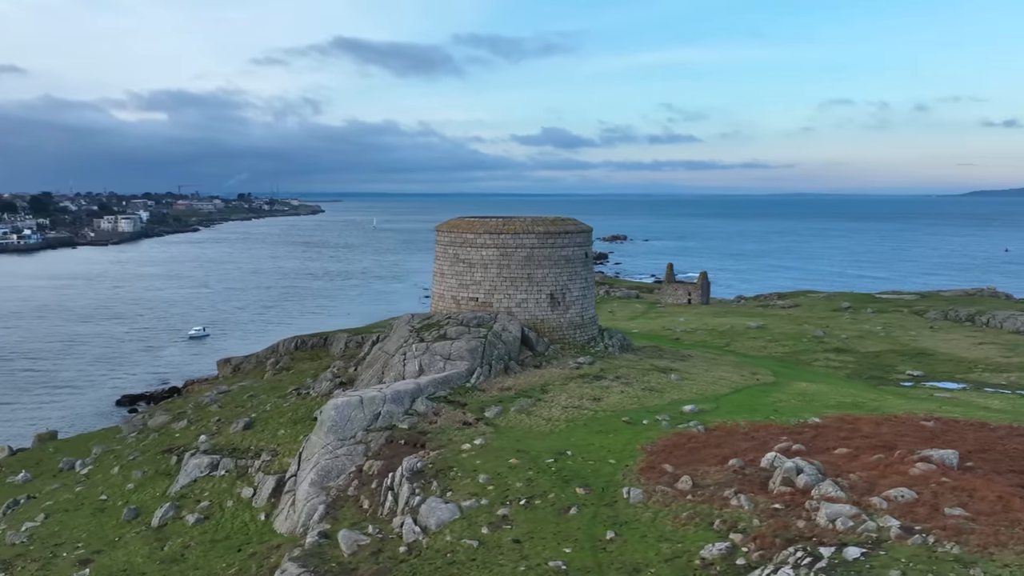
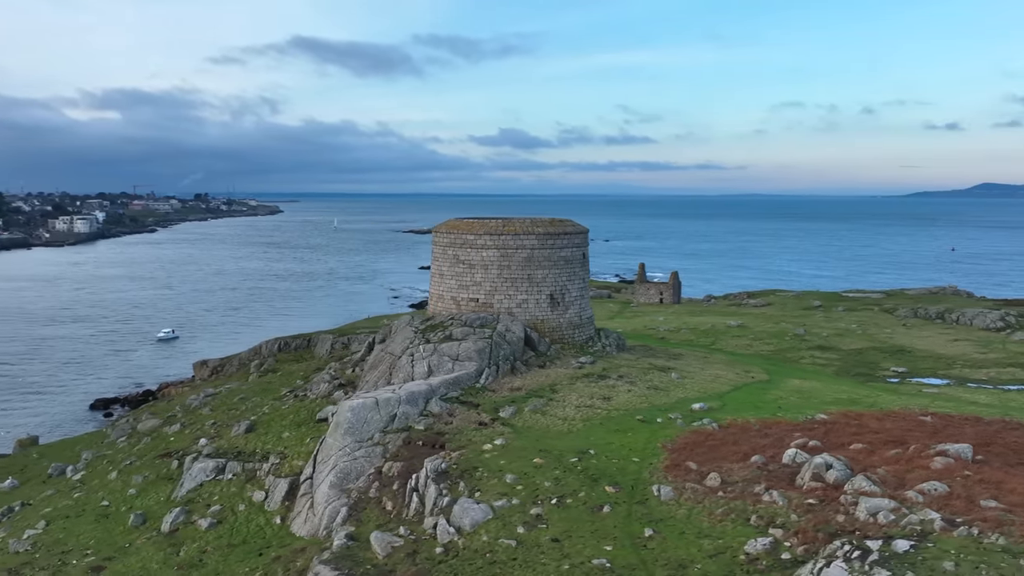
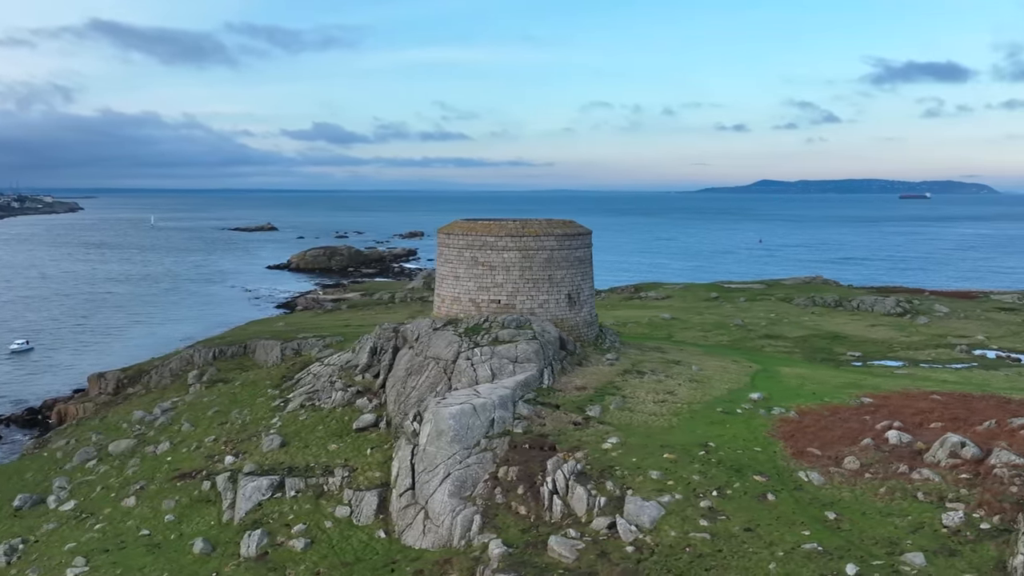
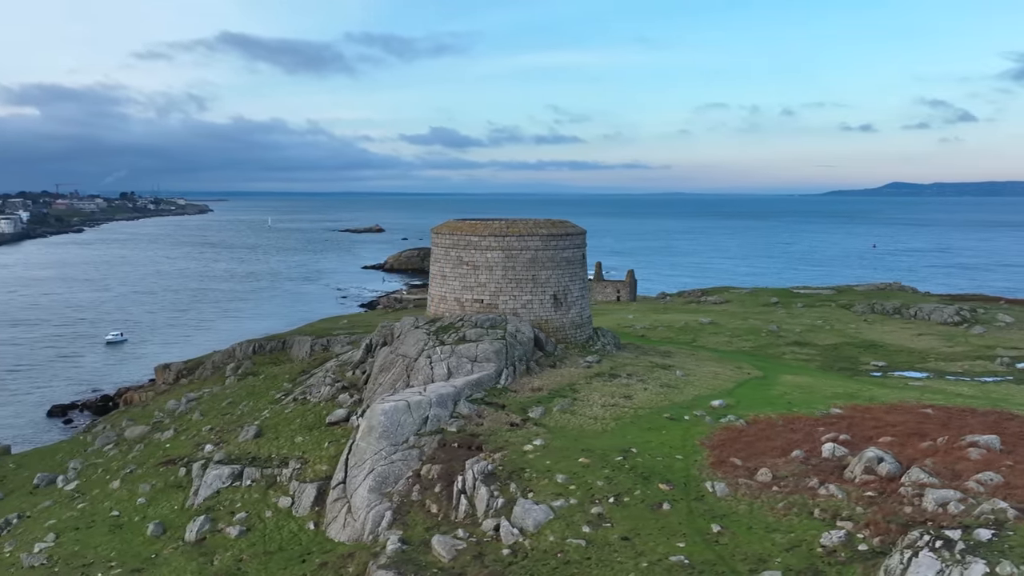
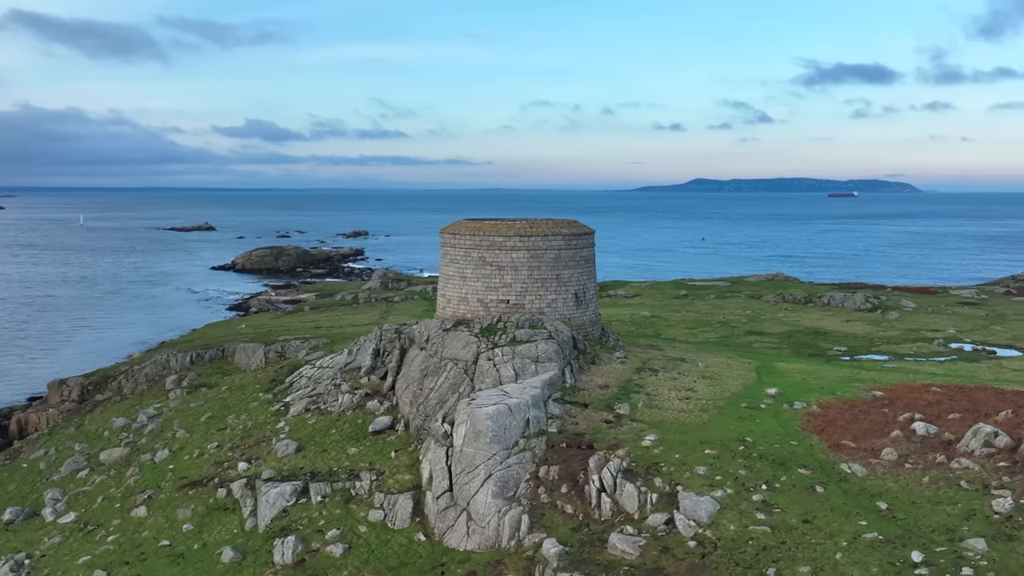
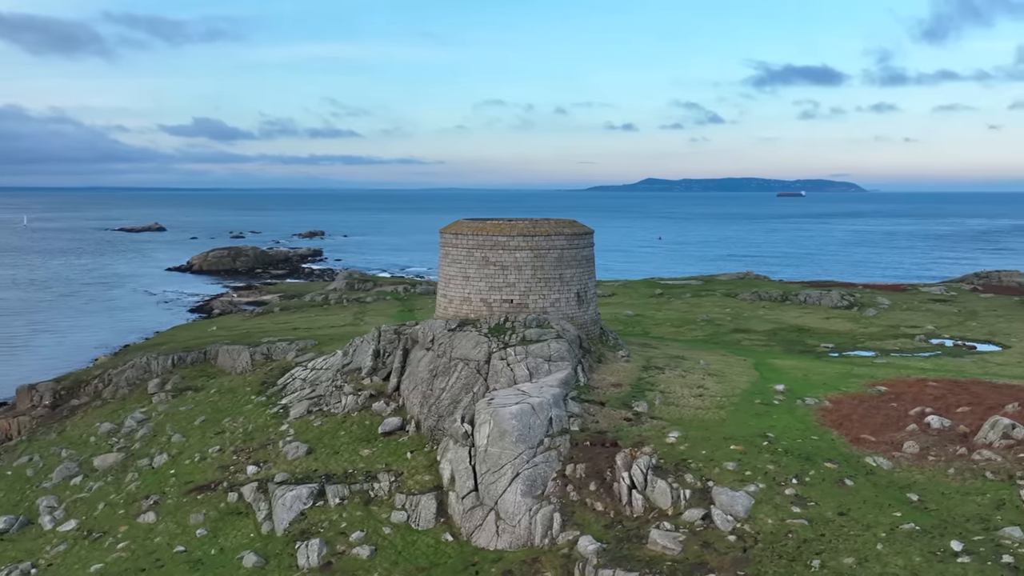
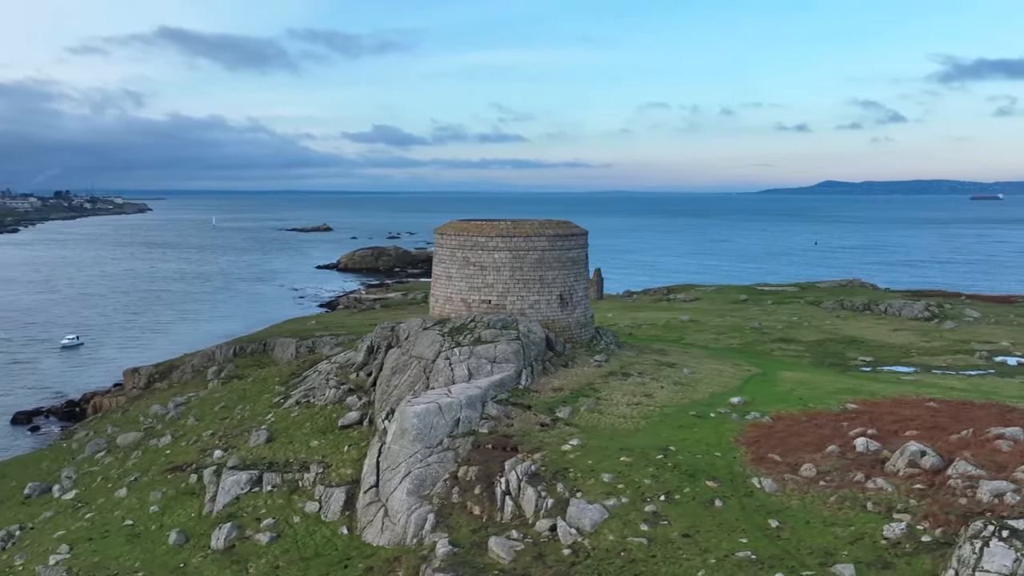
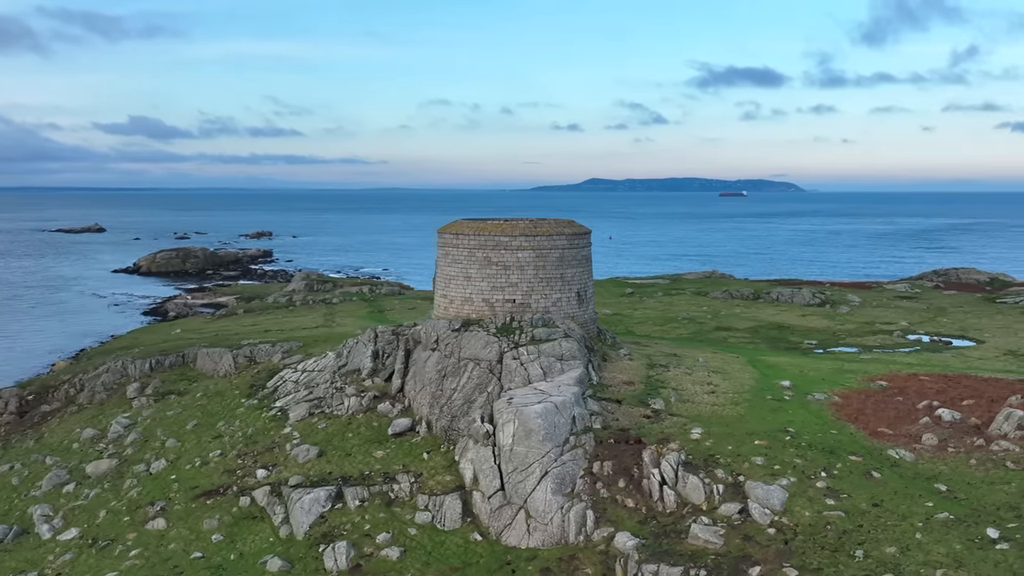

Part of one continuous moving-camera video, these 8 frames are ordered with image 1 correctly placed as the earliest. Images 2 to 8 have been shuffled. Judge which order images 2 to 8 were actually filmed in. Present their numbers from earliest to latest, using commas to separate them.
2, 4, 7, 3, 5, 6, 8
